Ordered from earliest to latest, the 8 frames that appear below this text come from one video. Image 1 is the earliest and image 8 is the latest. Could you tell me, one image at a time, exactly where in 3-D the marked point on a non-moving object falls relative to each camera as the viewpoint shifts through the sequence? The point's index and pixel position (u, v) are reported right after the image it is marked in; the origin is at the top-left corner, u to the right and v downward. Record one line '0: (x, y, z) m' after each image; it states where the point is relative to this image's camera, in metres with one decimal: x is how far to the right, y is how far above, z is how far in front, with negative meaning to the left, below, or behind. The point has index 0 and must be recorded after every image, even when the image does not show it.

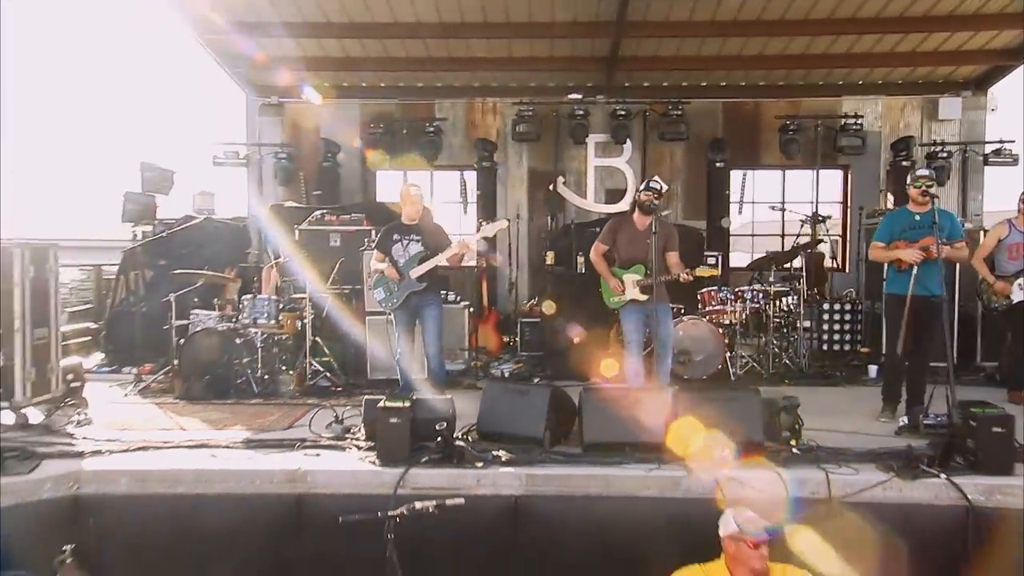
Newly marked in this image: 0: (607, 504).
0: (+0.5, -1.1, +3.5) m
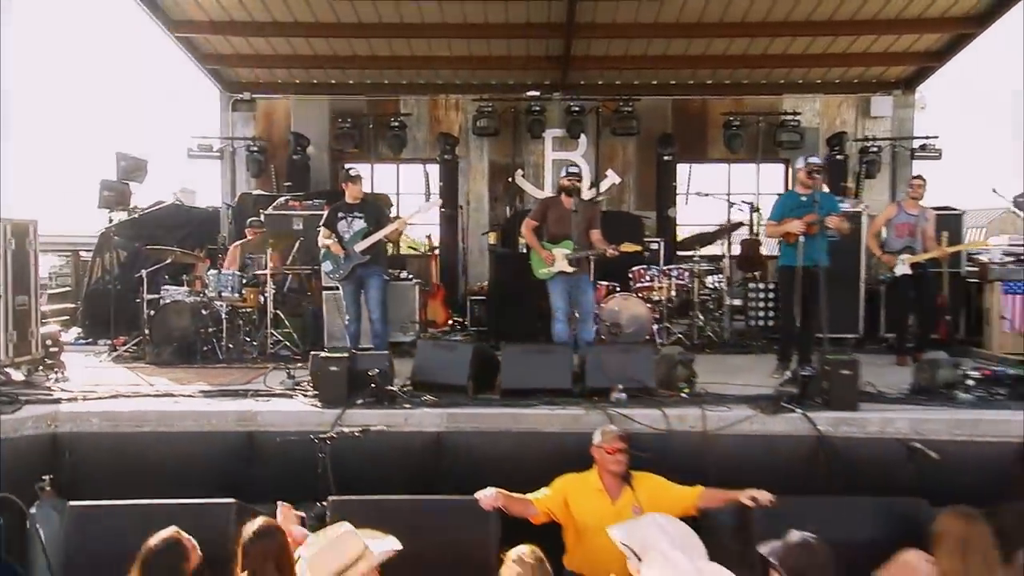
0: (0.0, -0.9, +4.1) m
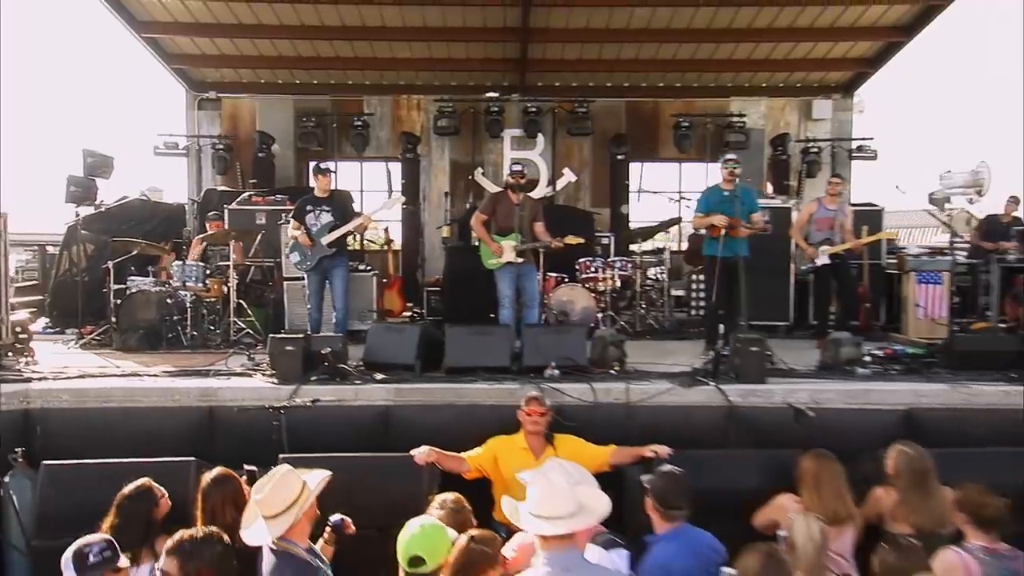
0: (-0.4, -0.8, +4.5) m
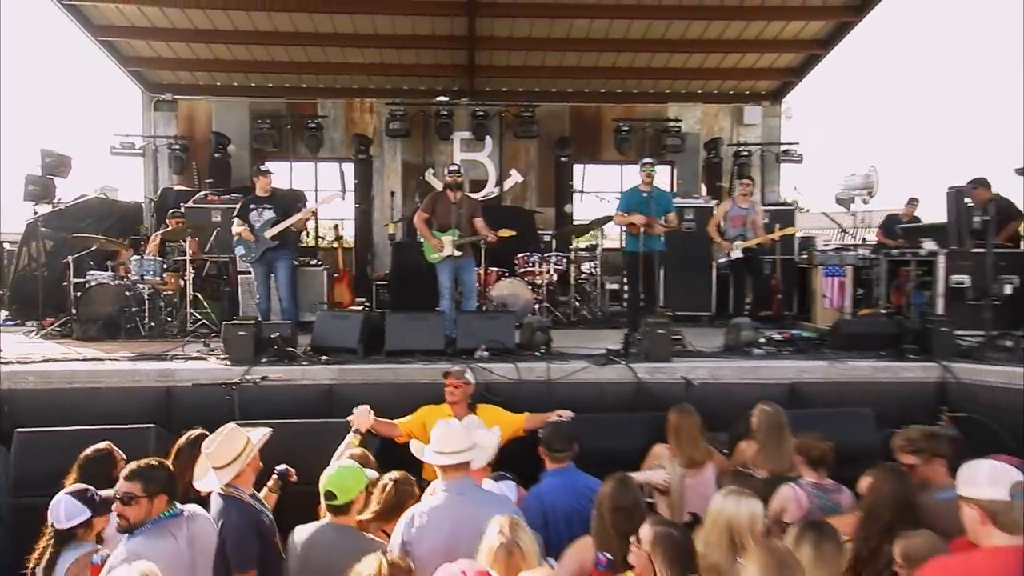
0: (-0.8, -0.7, +5.1) m
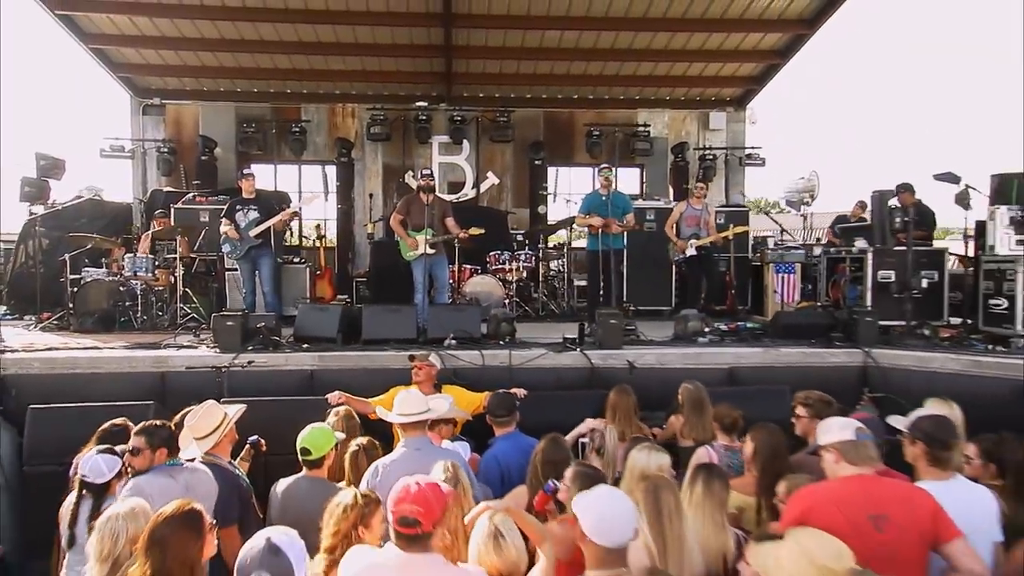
0: (-1.1, -0.6, +5.6) m
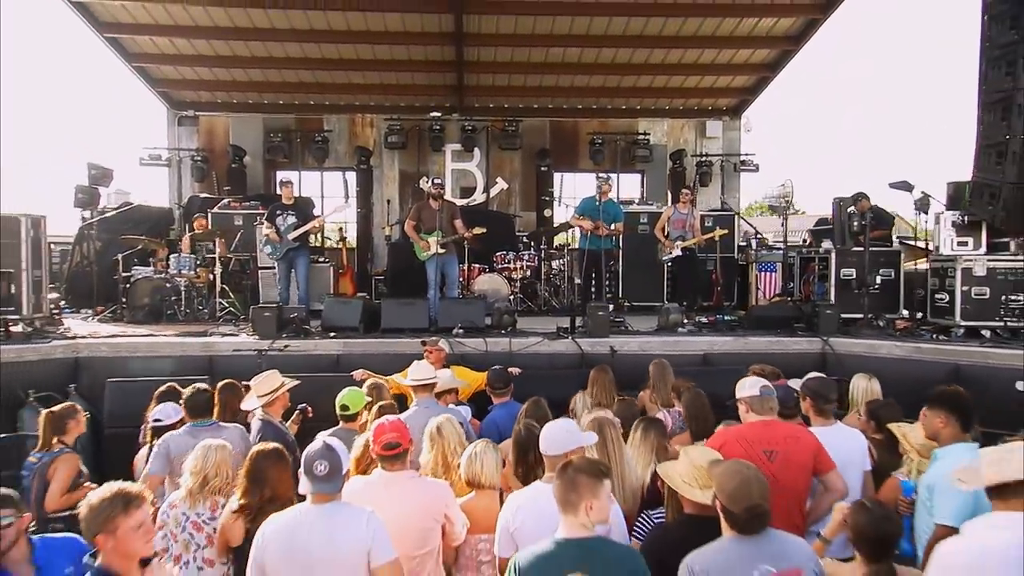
0: (-1.1, -0.6, +6.4) m
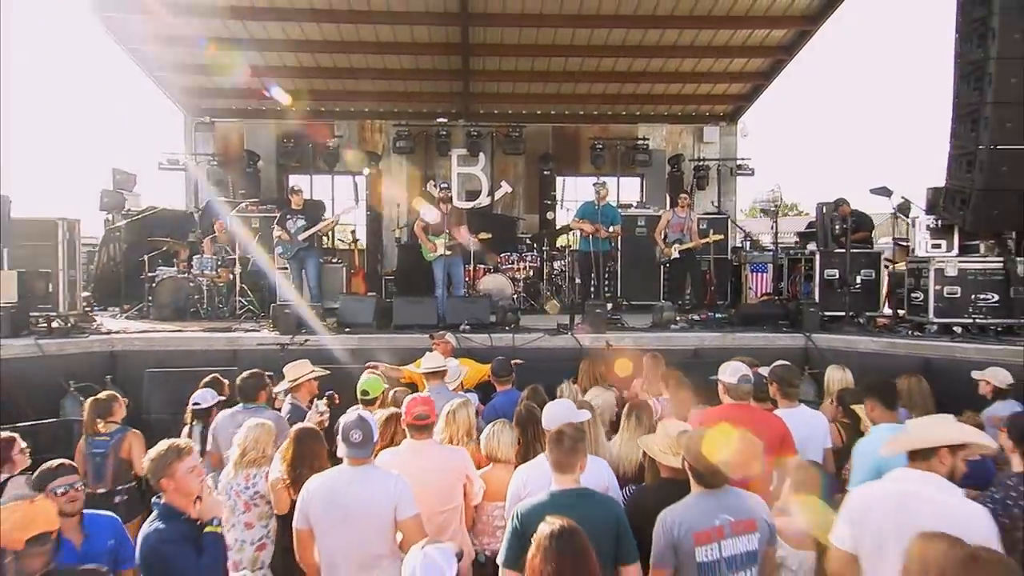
0: (-1.1, -0.6, +6.9) m
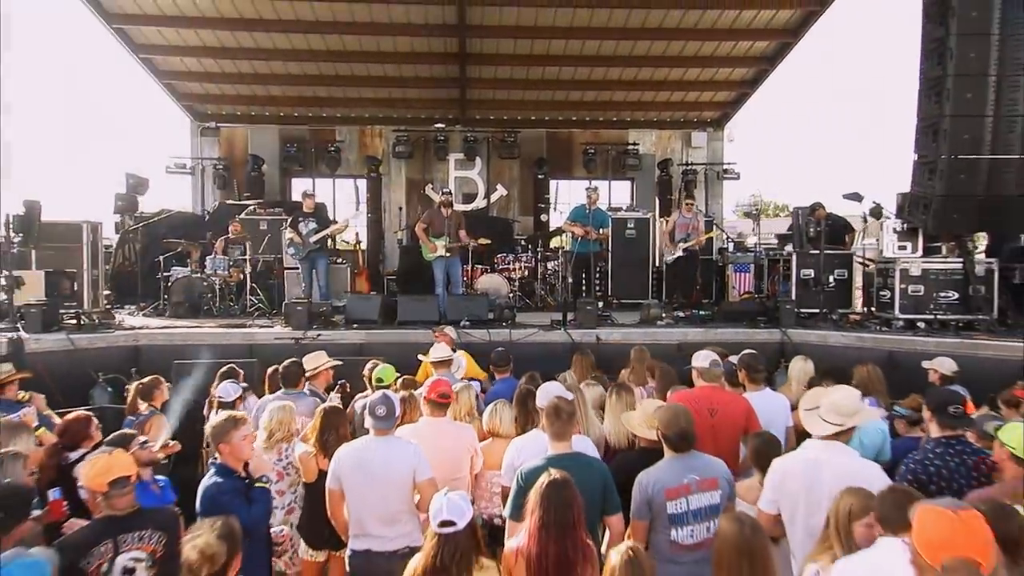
0: (-1.1, -0.6, +7.4) m
